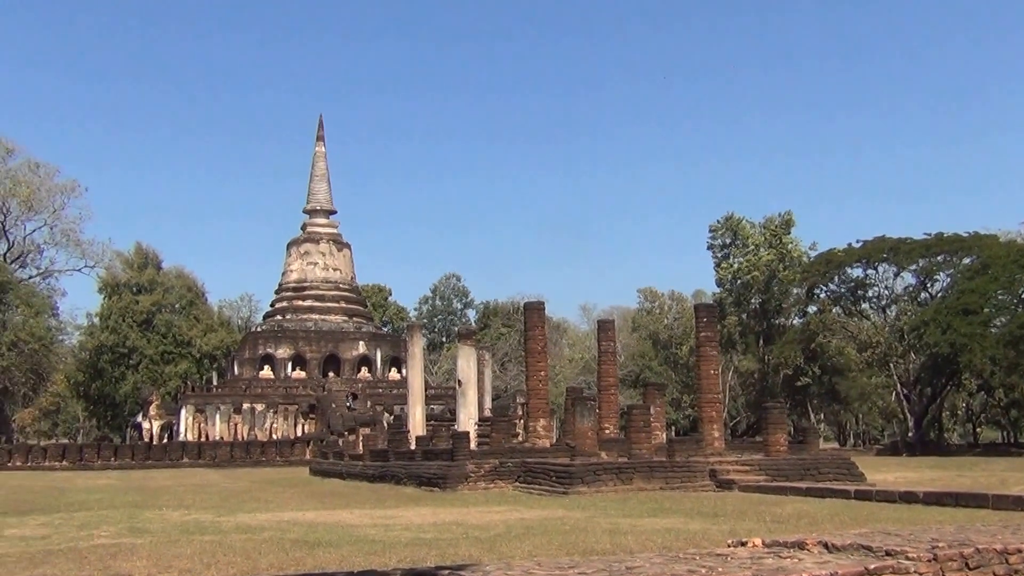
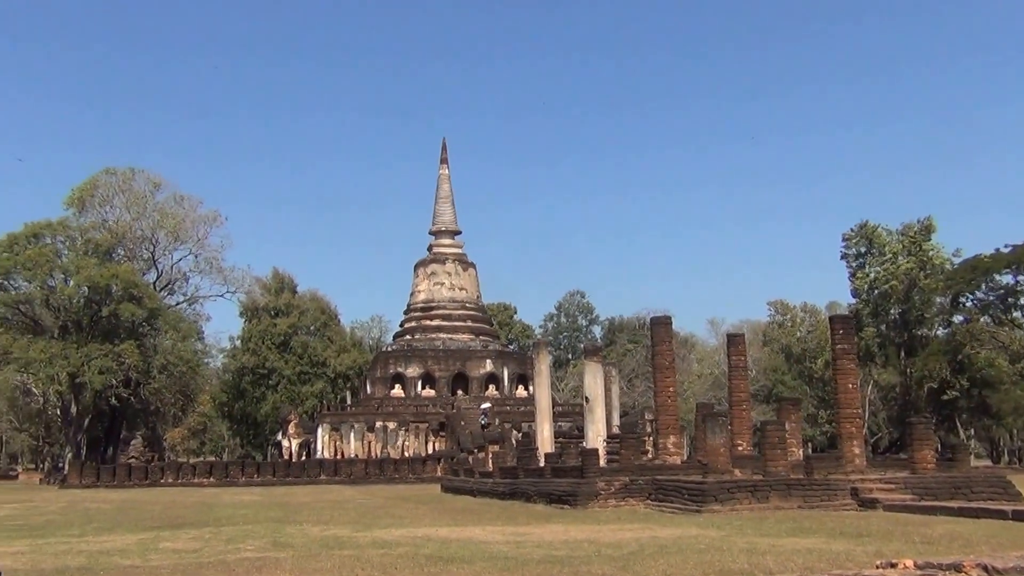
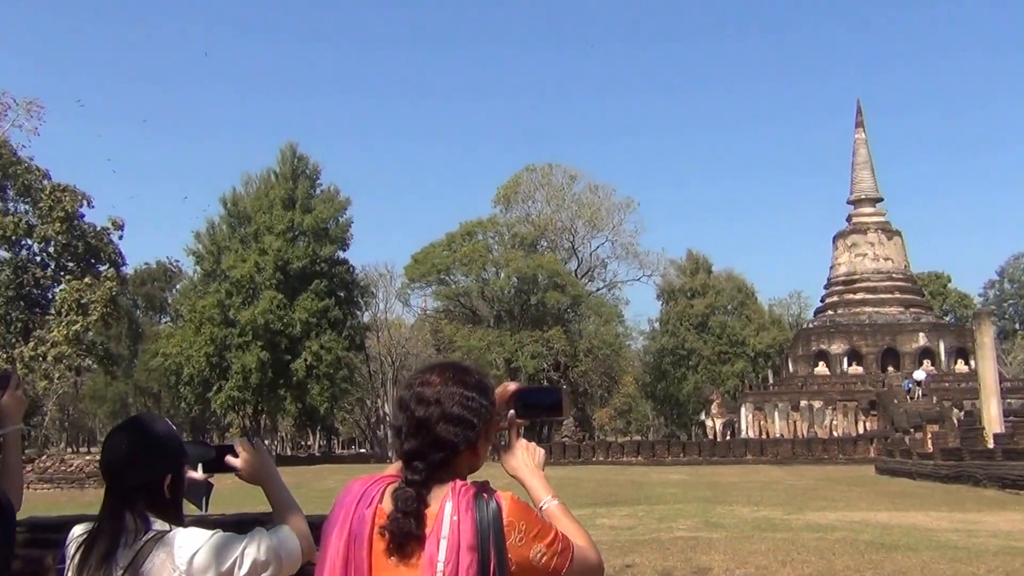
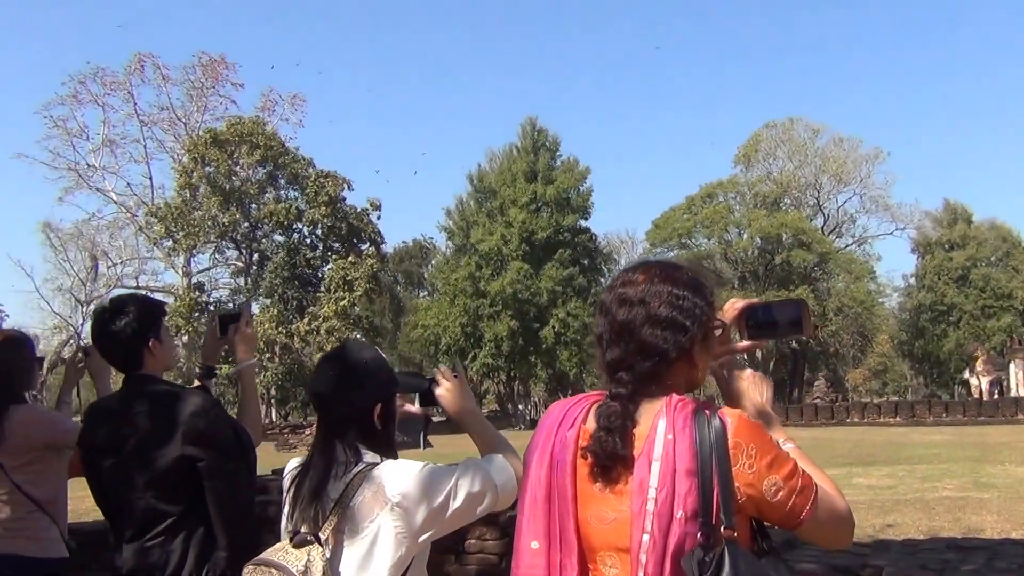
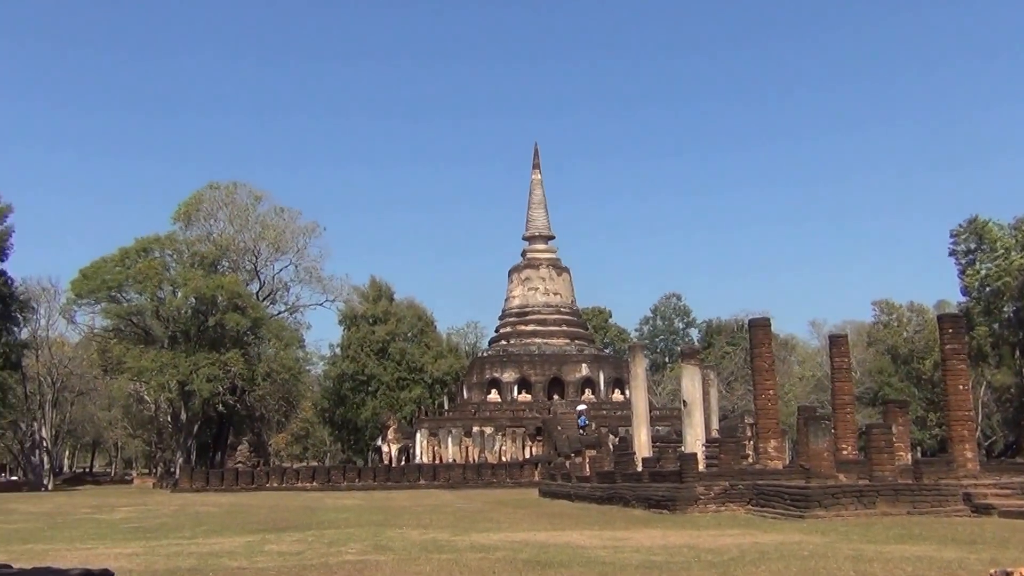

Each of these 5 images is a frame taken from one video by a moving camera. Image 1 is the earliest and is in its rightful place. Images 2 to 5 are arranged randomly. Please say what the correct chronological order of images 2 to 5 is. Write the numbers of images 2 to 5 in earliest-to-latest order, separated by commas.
2, 5, 3, 4
